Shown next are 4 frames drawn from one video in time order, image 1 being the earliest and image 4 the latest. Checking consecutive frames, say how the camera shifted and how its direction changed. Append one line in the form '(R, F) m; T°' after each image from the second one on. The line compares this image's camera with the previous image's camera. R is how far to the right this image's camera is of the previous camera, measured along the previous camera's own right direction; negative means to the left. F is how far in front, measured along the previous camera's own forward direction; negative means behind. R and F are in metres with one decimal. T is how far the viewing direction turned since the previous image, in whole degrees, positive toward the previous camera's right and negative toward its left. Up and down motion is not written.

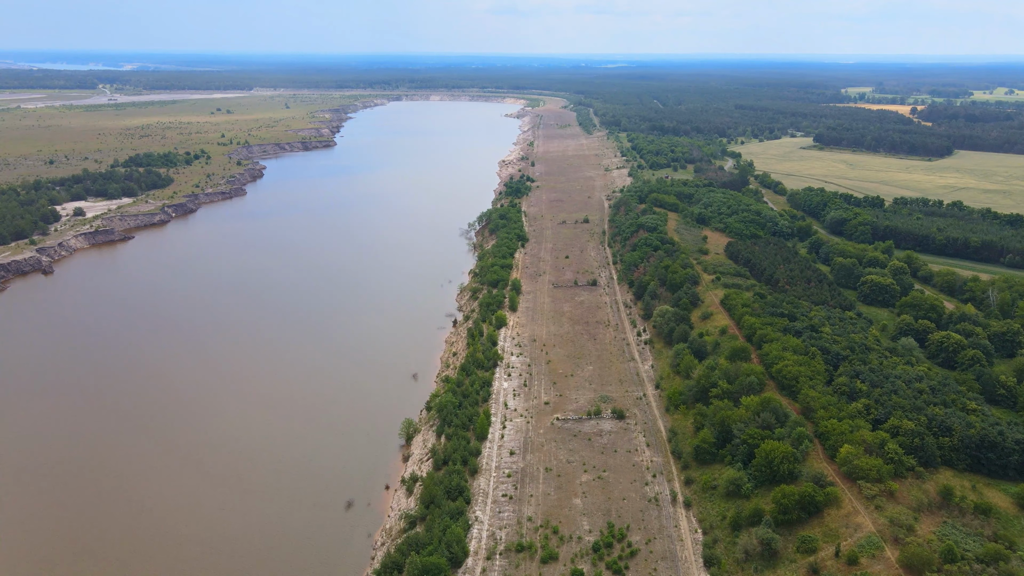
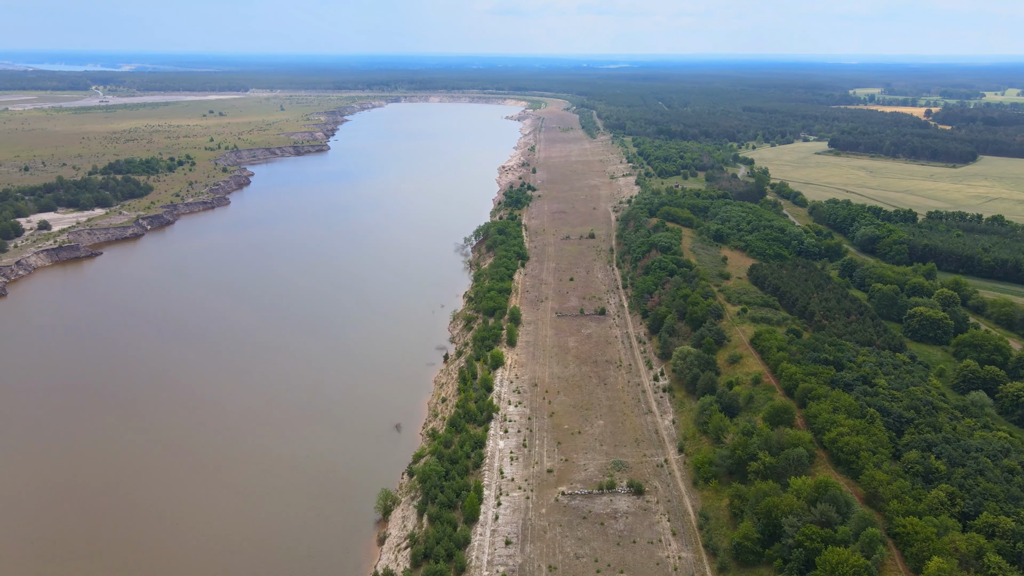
(+0.2, +4.8) m; 0°
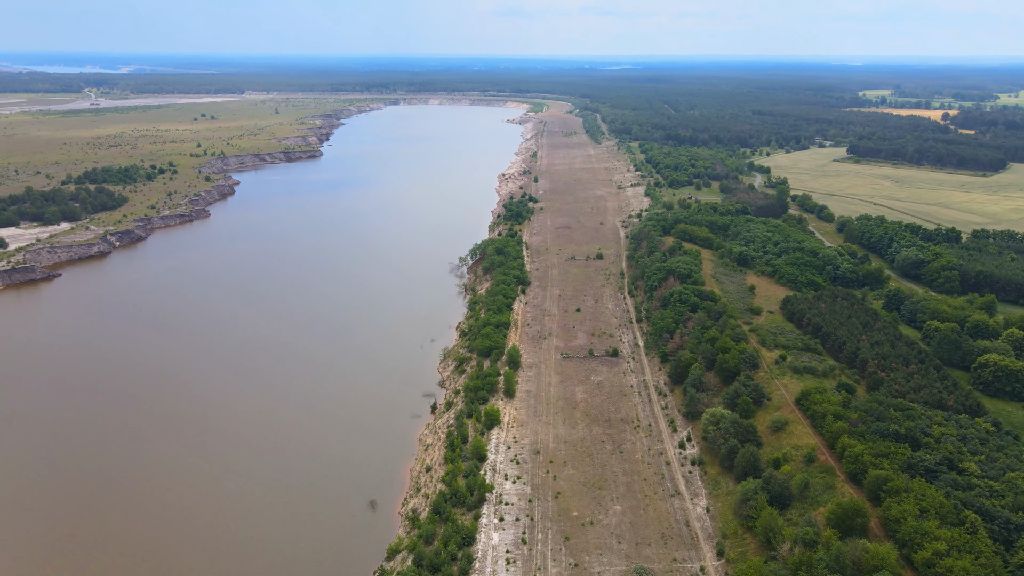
(+0.2, +5.3) m; 0°
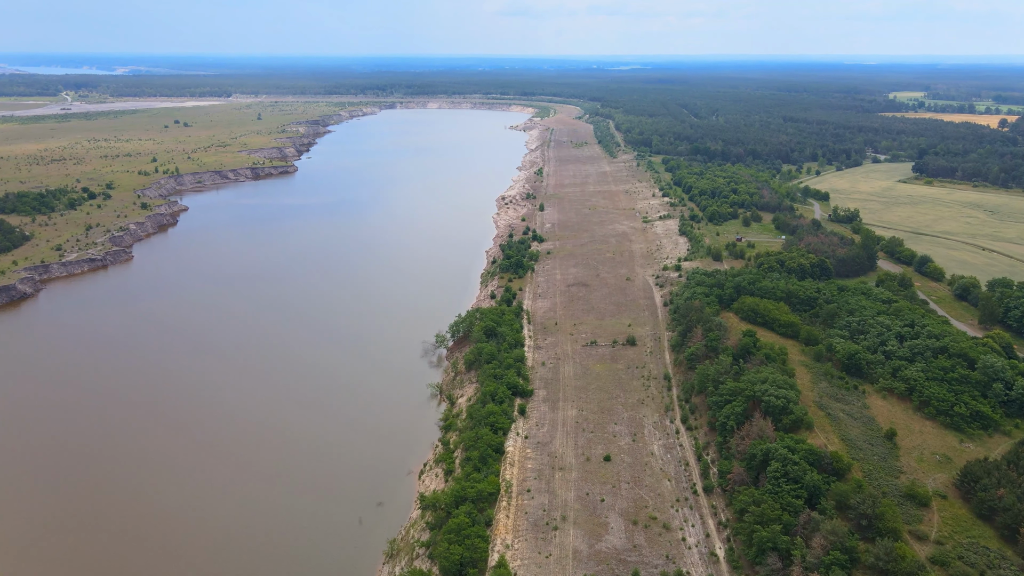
(+0.5, +14.9) m; 0°
